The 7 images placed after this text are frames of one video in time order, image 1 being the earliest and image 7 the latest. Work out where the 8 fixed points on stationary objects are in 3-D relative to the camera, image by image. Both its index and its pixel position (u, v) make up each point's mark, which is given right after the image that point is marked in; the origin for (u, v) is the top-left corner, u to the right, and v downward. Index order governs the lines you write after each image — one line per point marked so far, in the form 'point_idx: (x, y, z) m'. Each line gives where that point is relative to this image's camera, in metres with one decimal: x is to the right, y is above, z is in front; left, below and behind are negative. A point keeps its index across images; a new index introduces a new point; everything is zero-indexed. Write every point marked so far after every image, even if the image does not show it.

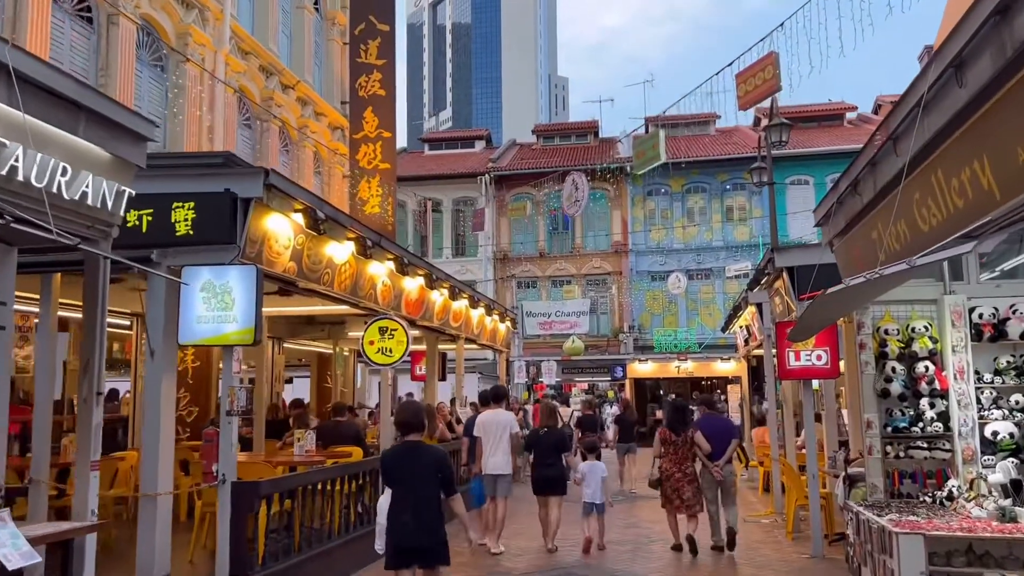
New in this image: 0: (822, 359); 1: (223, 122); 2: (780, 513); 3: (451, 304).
0: (+3.4, -0.8, +9.2) m
1: (-4.8, +2.8, +13.9) m
2: (+3.9, -3.3, +12.3) m
3: (-1.0, -0.3, +13.2) m
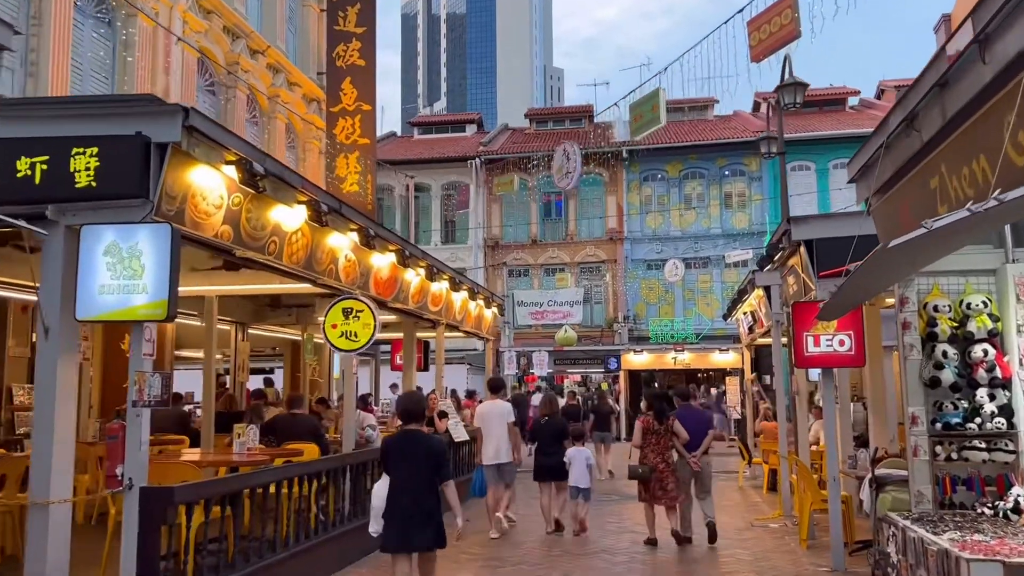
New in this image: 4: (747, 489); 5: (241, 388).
0: (+3.2, -0.5, +8.1) m
1: (-5.0, +3.1, +12.7) m
2: (+3.7, -3.0, +11.2) m
3: (-1.2, 0.0, +12.0) m
4: (+4.0, -3.4, +14.4) m
5: (-4.4, -1.6, +13.6) m
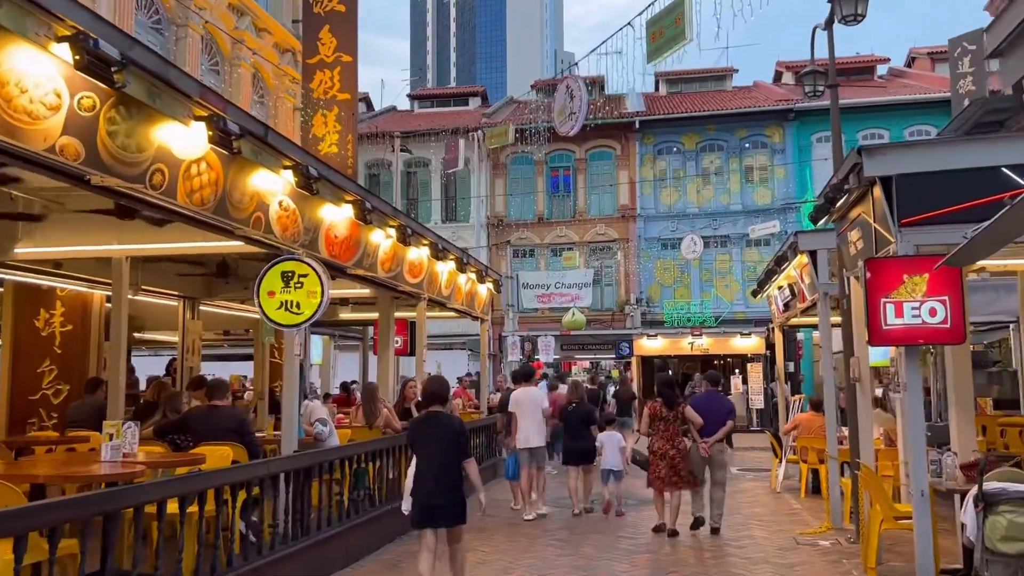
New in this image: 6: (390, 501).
0: (+3.0, -0.2, +6.0) m
1: (-5.1, +3.5, +10.7) m
2: (+3.6, -2.6, +9.1) m
3: (-1.3, +0.4, +10.0) m
4: (+4.0, -3.0, +12.4) m
5: (-4.5, -1.2, +11.7) m
6: (-1.3, -2.3, +9.2) m
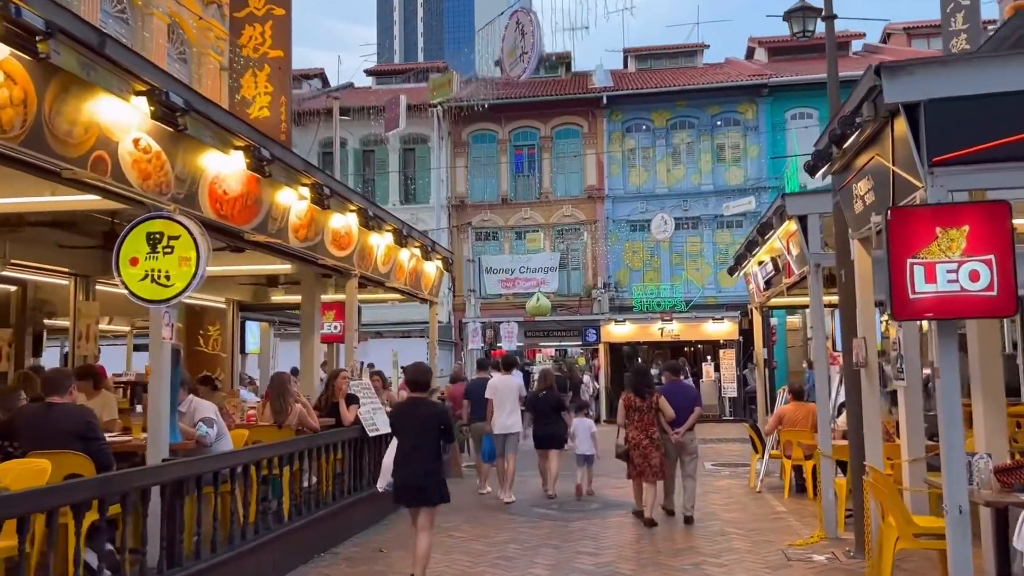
0: (+2.6, 0.0, +4.6) m
1: (-5.7, +3.8, +9.0) m
2: (+3.0, -2.4, +7.8) m
3: (-1.9, +0.7, +8.5) m
4: (+3.3, -2.7, +11.1) m
5: (-5.1, -0.9, +10.1) m
6: (-1.9, -2.1, +7.7) m
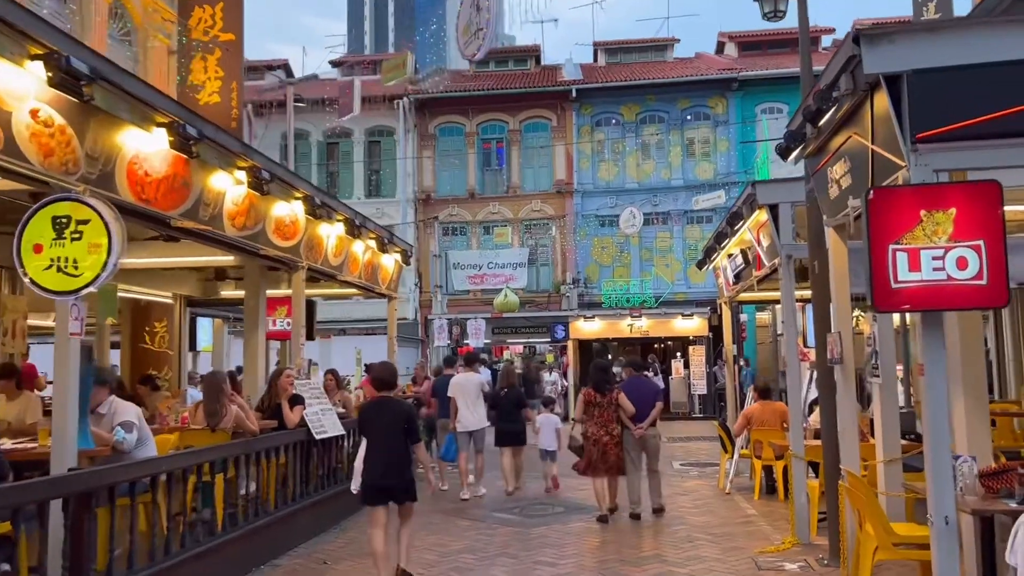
0: (+2.3, +0.1, +4.2) m
1: (-6.2, +3.8, +8.3) m
2: (+2.6, -2.3, +7.4) m
3: (-2.3, +0.8, +7.9) m
4: (+2.8, -2.6, +10.7) m
5: (-5.6, -0.8, +9.4) m
6: (-2.3, -2.0, +7.2) m
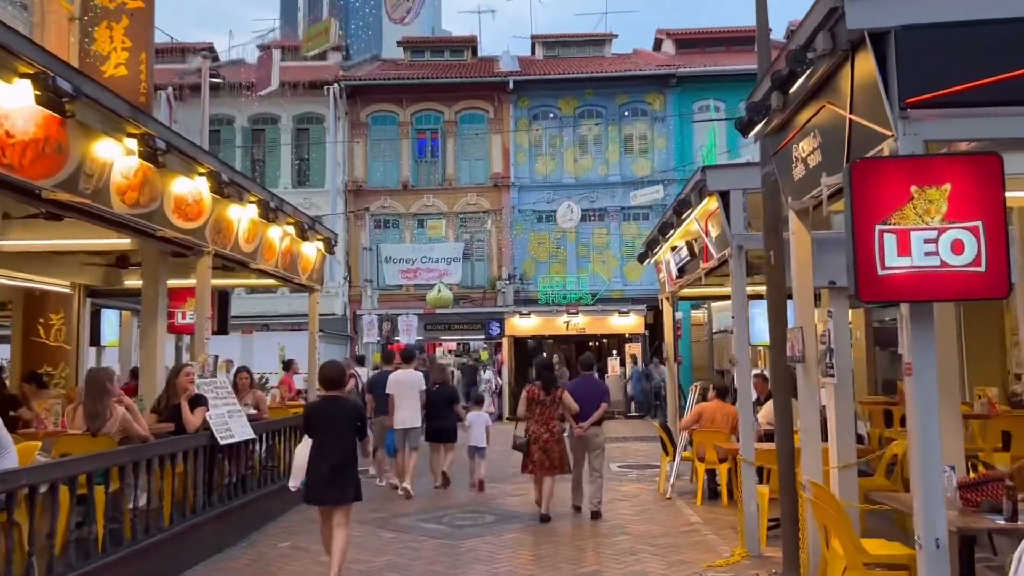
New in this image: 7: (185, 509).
0: (+2.0, +0.2, +3.7) m
1: (-6.7, +4.0, +7.1) m
2: (+2.0, -2.2, +6.9) m
3: (-2.9, +0.9, +7.0) m
4: (+2.0, -2.5, +10.1) m
5: (-6.3, -0.7, +8.2) m
6: (-2.8, -1.9, +6.3) m
7: (-2.8, -1.9, +7.2) m
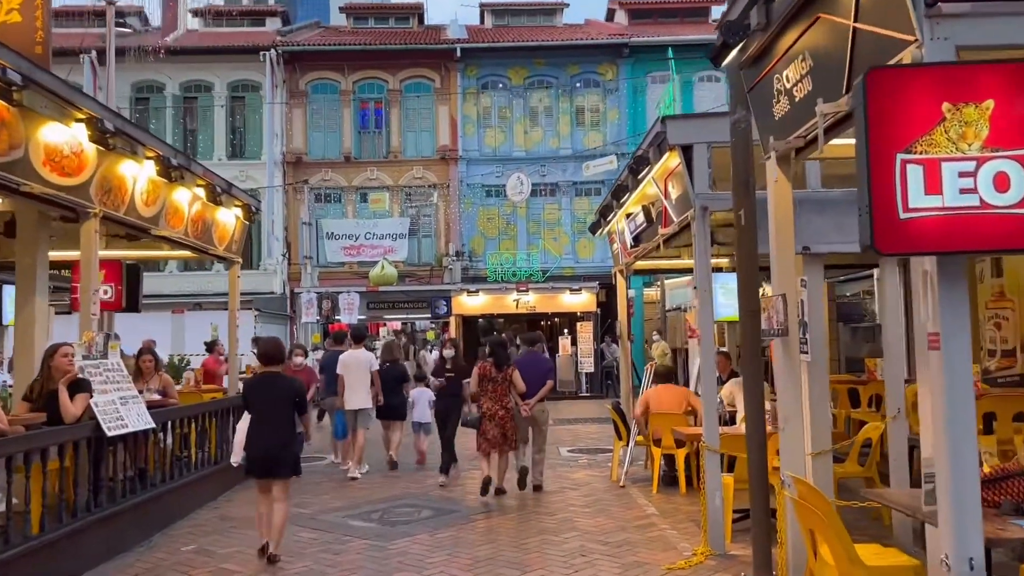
0: (+1.7, +0.3, +2.8) m
1: (-7.2, +4.2, +5.7) m
2: (+1.5, -2.0, +6.1) m
3: (-3.4, +1.1, +5.8) m
4: (+1.3, -2.2, +9.4) m
5: (-6.8, -0.4, +6.9) m
6: (-3.3, -1.7, +5.2) m
7: (-3.3, -1.6, +6.2) m
